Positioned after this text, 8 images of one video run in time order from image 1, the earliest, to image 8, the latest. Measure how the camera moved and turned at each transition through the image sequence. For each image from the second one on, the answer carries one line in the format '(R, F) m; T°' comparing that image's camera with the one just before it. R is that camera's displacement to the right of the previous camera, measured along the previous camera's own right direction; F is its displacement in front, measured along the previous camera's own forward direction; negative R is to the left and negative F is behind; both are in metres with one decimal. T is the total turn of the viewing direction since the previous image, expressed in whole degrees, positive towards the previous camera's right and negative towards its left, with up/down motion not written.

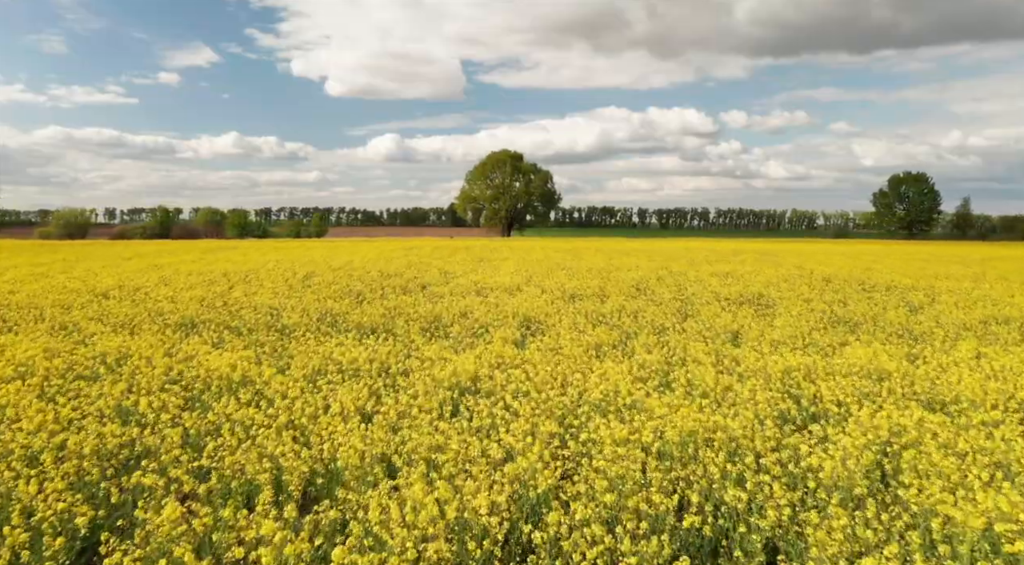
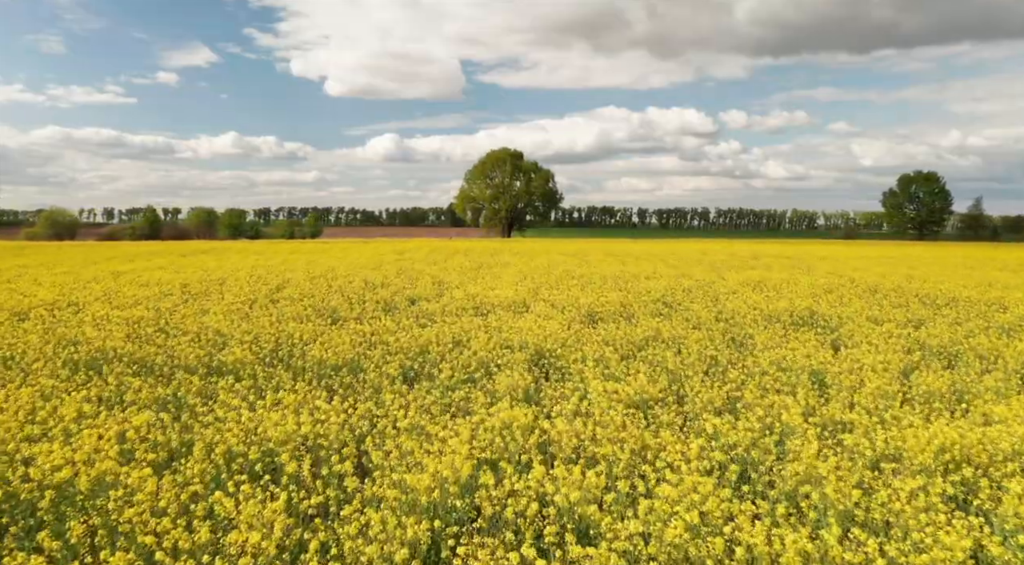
(-0.1, +2.5) m; 0°
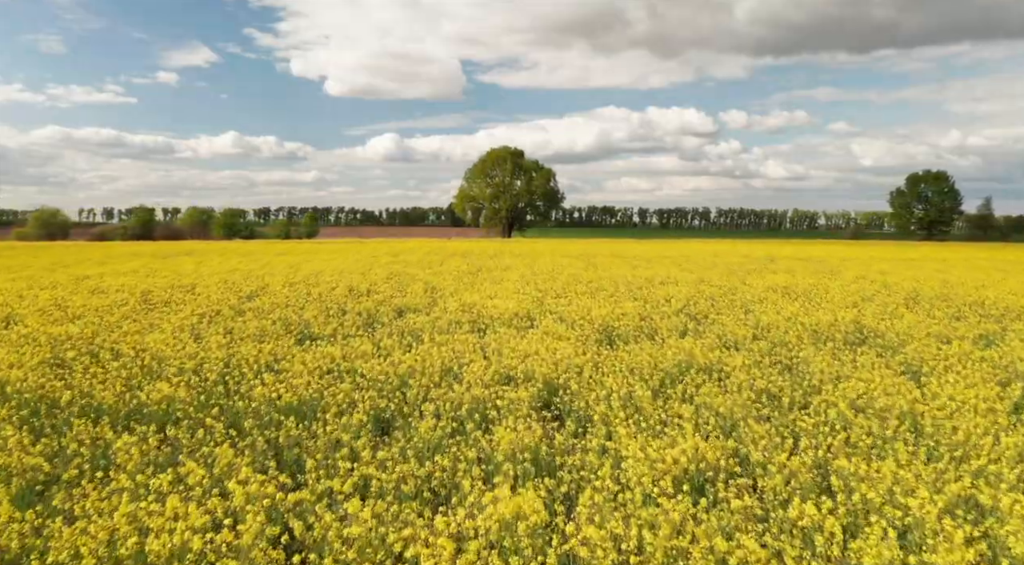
(0.0, +1.8) m; 0°
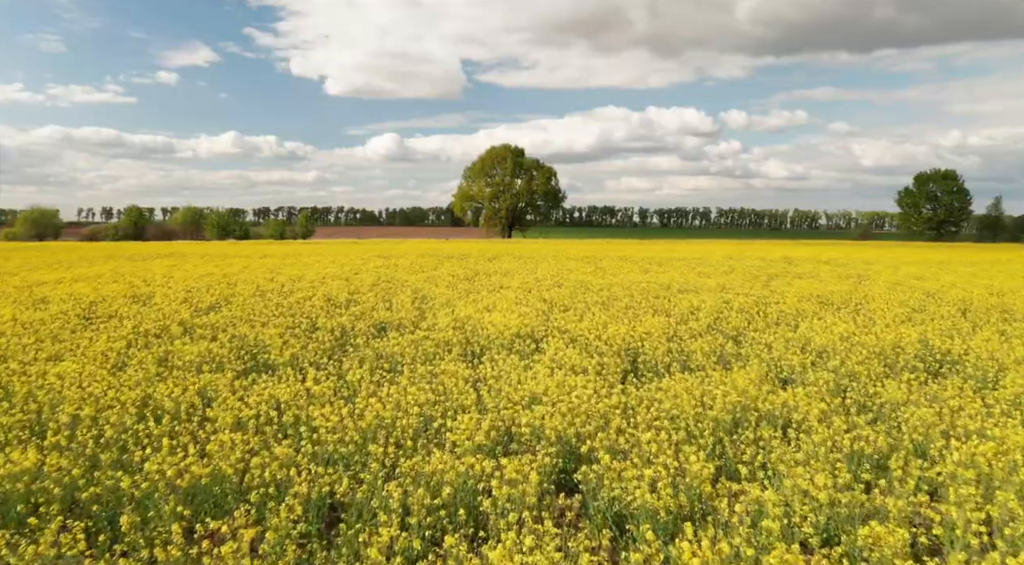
(0.0, +1.9) m; 0°
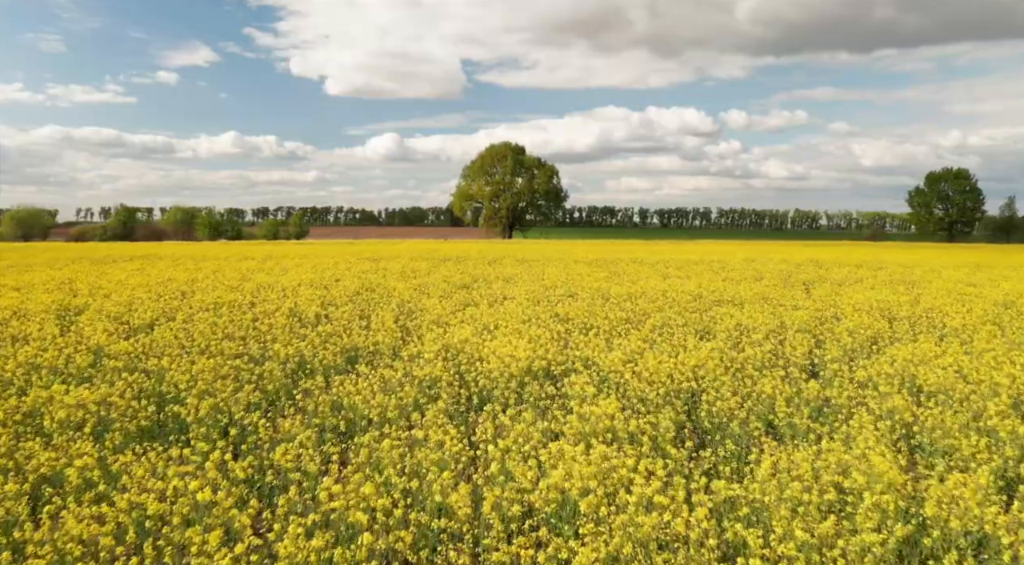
(-0.1, +2.4) m; 0°
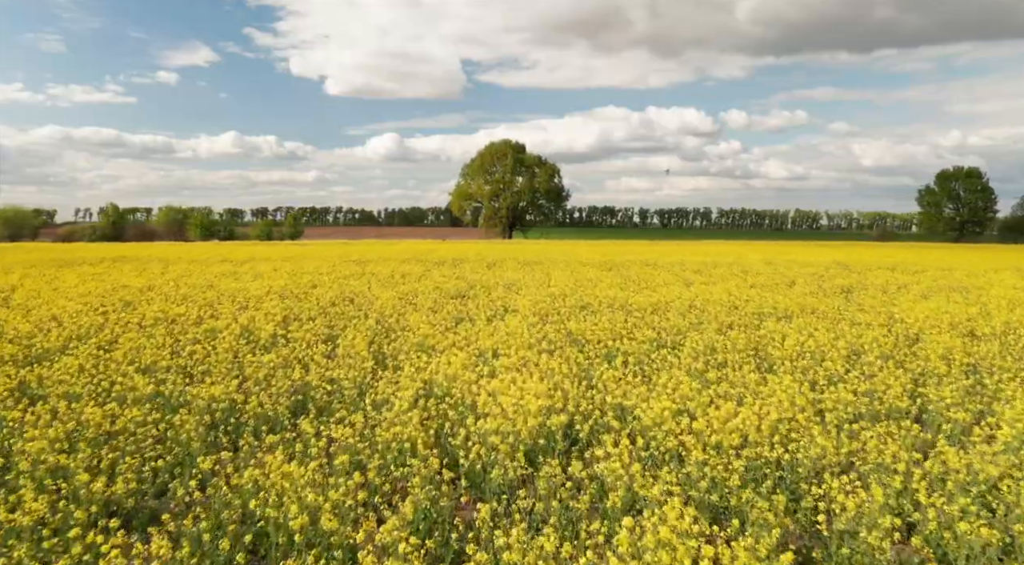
(0.0, +2.1) m; 0°
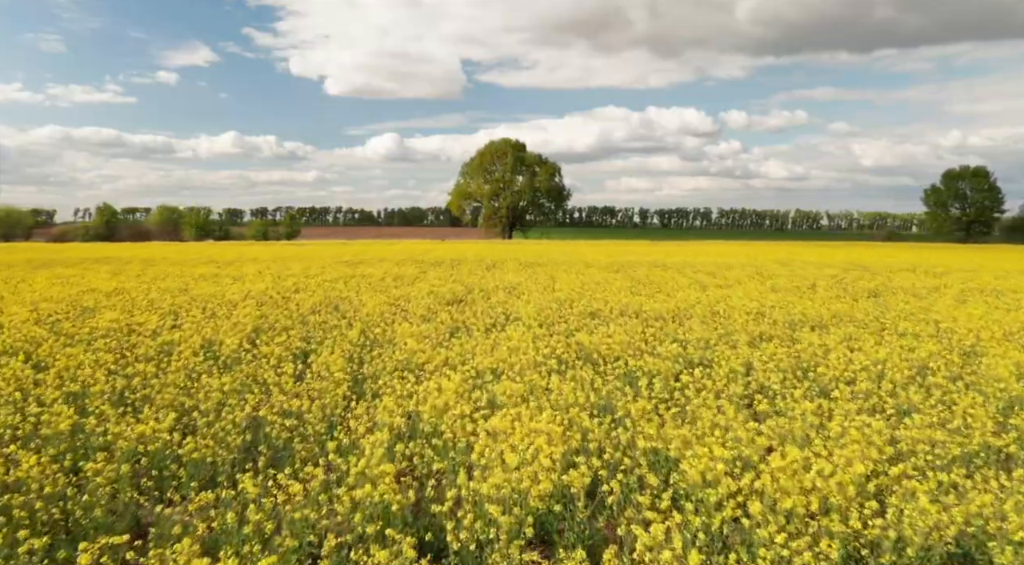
(0.0, +1.2) m; 0°
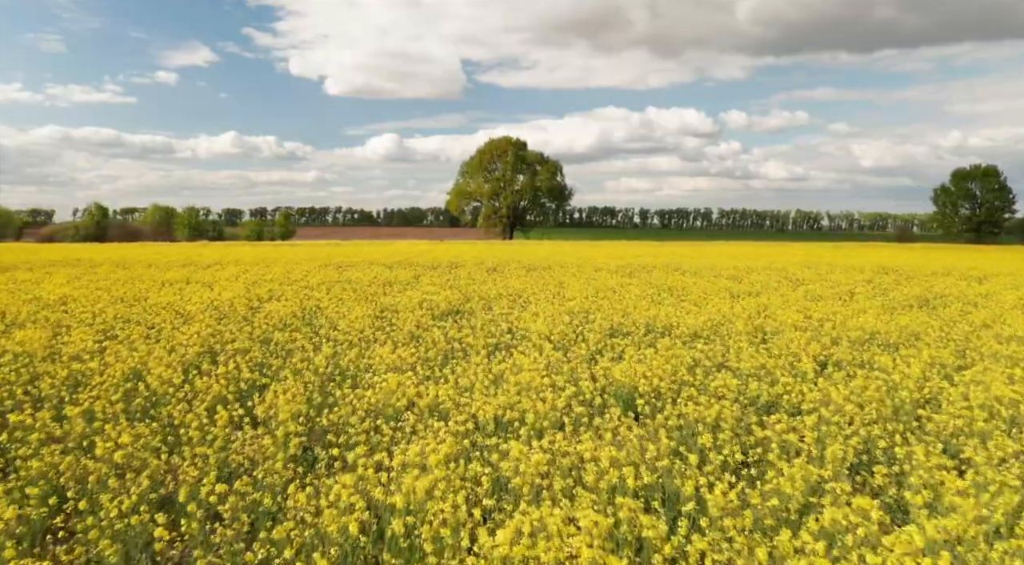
(-0.1, +1.7) m; 0°
